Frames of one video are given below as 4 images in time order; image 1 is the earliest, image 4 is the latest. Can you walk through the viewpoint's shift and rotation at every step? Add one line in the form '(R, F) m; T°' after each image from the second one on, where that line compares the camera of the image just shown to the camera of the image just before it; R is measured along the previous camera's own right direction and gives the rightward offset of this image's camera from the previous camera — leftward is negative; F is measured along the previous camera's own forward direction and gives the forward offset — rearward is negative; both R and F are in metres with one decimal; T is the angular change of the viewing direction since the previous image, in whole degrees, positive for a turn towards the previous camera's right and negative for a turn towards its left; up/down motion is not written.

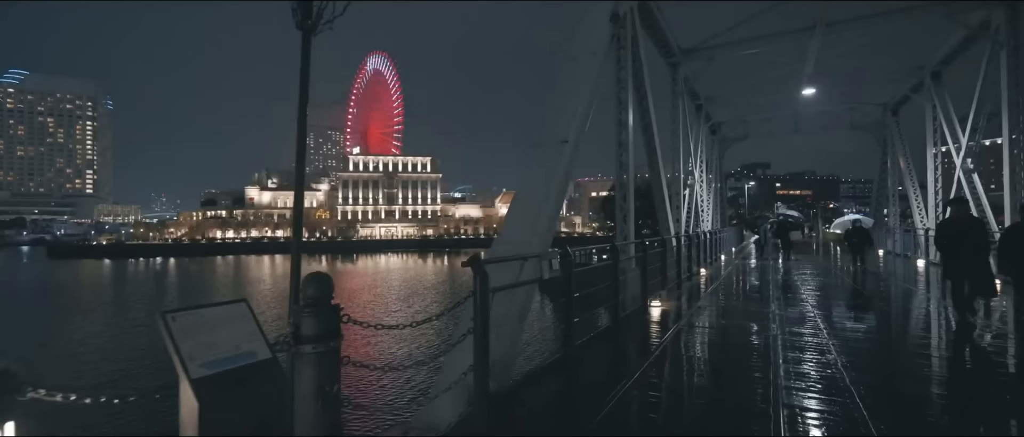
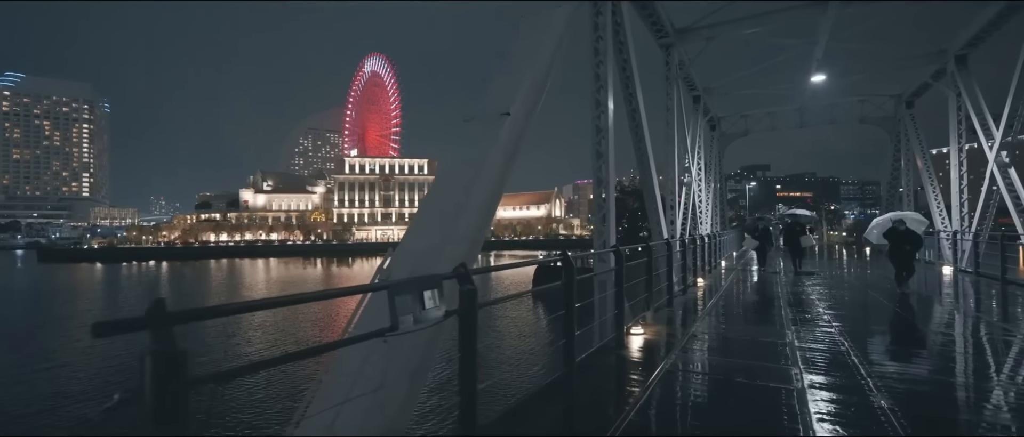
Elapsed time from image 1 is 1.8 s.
(+0.6, +1.6) m; 0°
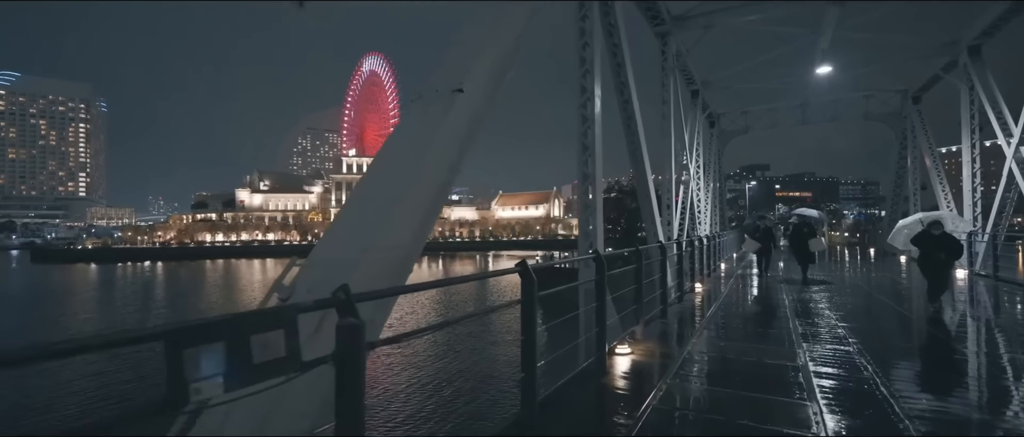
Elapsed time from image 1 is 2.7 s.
(+0.3, +0.8) m; 0°
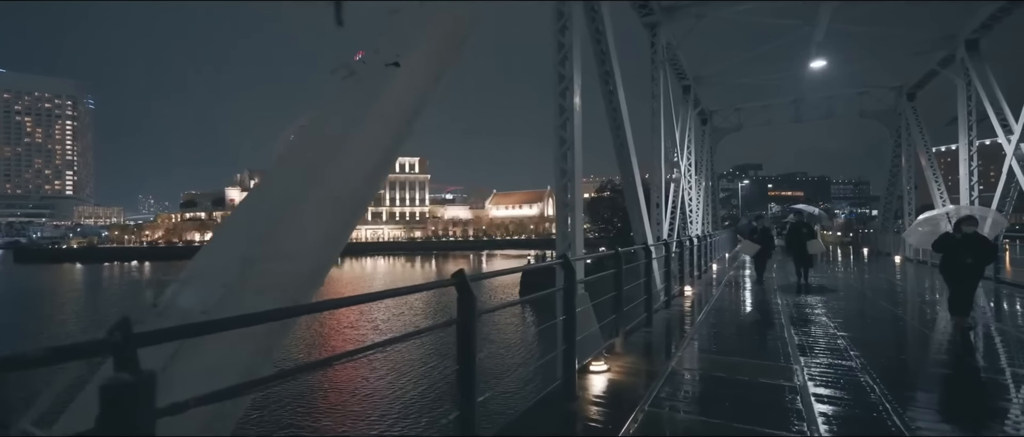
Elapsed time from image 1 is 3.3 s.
(+0.2, +0.6) m; +1°
